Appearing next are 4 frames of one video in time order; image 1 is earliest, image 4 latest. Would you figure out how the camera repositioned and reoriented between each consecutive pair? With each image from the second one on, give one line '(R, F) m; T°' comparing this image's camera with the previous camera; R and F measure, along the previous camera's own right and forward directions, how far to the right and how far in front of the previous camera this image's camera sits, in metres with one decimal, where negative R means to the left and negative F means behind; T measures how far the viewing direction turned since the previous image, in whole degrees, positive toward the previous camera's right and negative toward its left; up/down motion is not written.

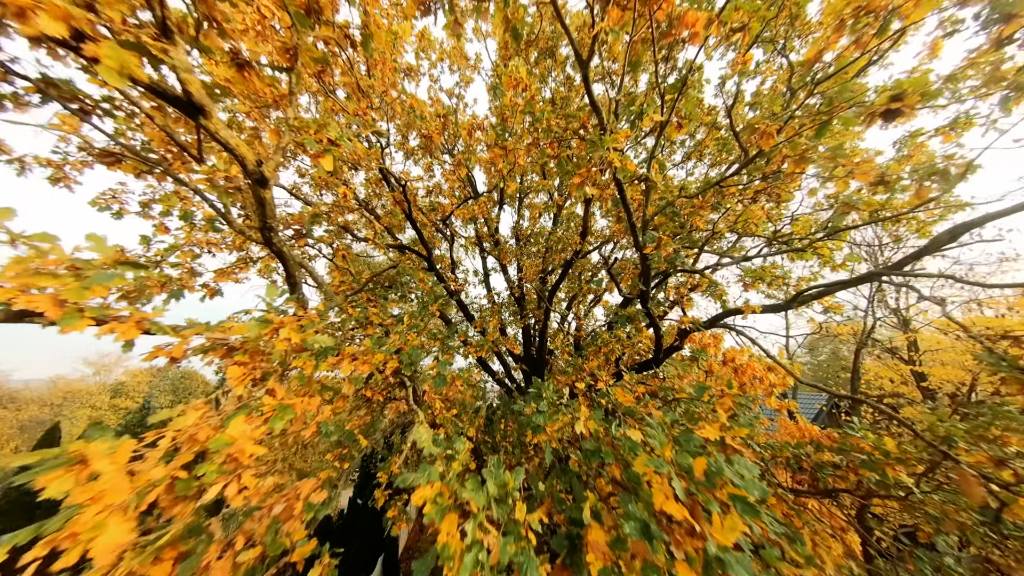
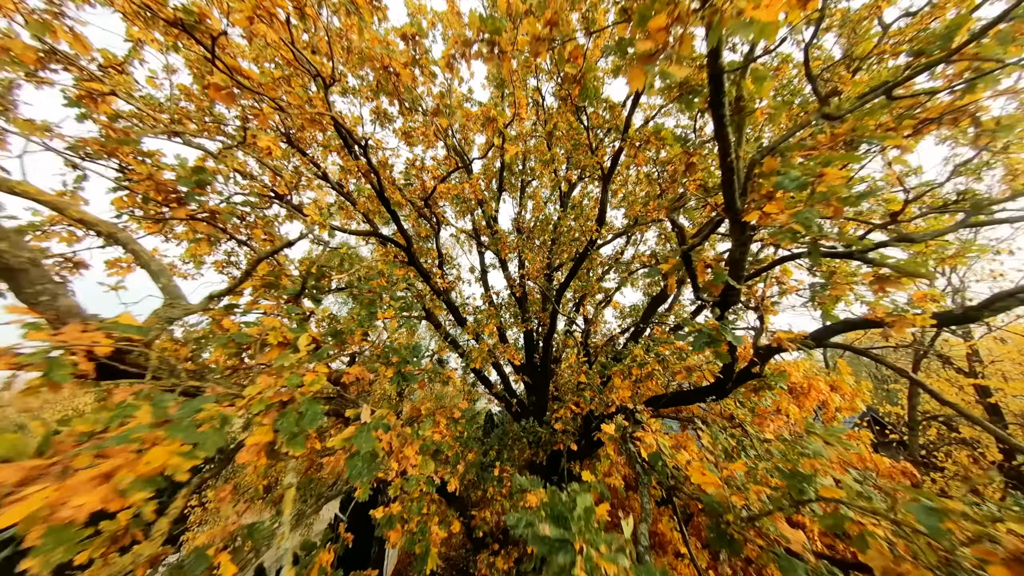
(0.0, +1.2) m; 0°
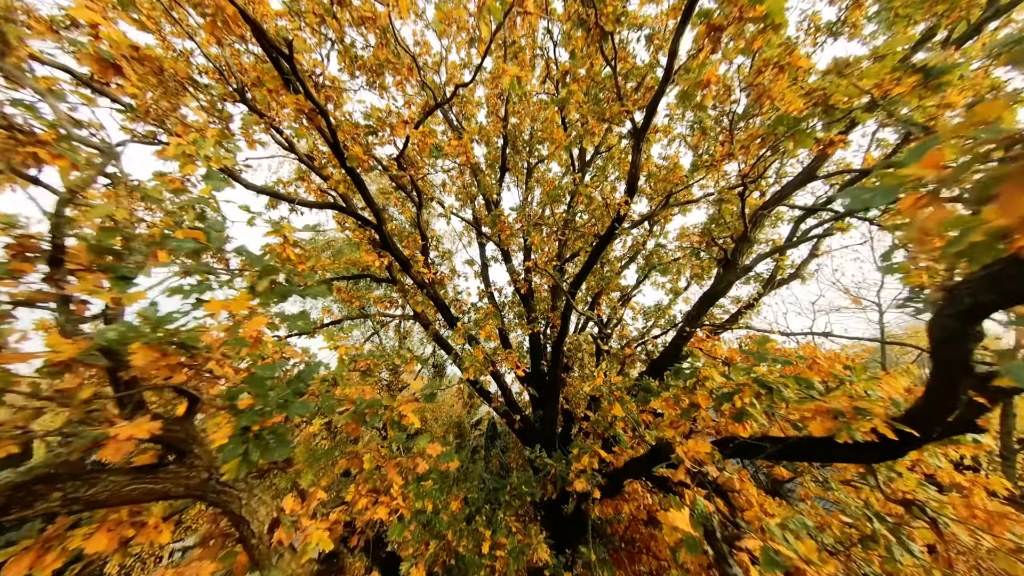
(+0.1, +1.2) m; -1°
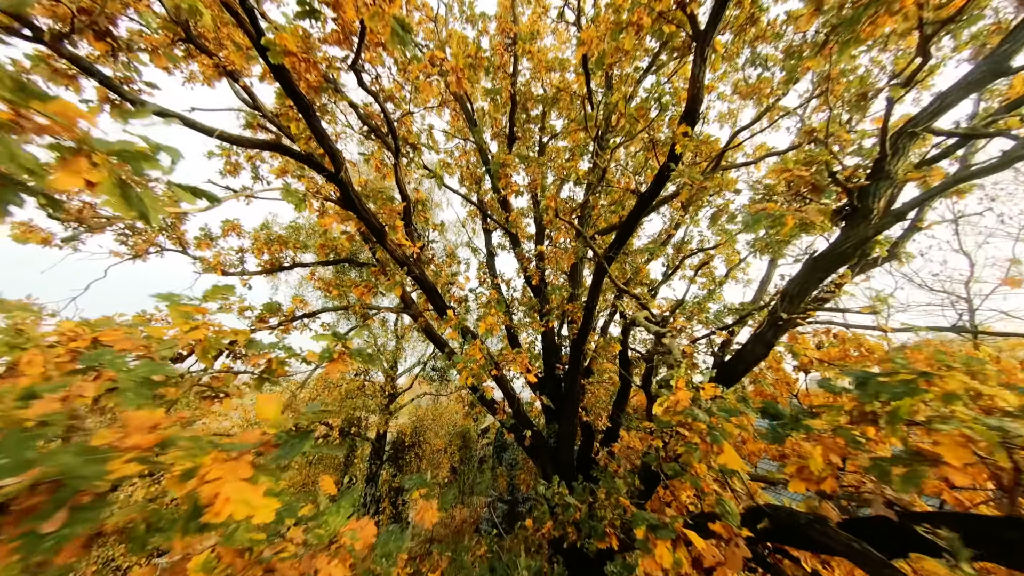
(0.0, +1.1) m; -2°
